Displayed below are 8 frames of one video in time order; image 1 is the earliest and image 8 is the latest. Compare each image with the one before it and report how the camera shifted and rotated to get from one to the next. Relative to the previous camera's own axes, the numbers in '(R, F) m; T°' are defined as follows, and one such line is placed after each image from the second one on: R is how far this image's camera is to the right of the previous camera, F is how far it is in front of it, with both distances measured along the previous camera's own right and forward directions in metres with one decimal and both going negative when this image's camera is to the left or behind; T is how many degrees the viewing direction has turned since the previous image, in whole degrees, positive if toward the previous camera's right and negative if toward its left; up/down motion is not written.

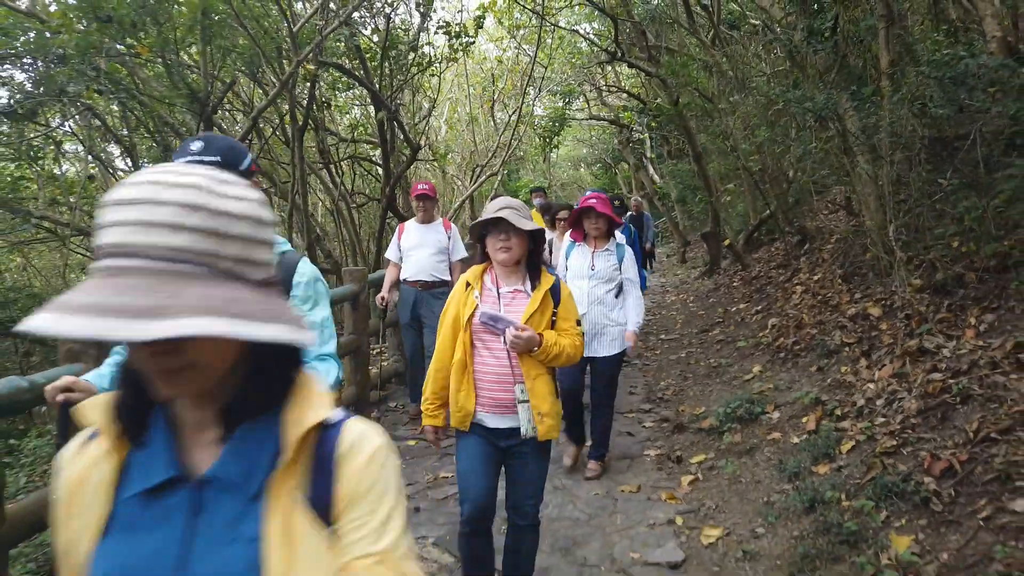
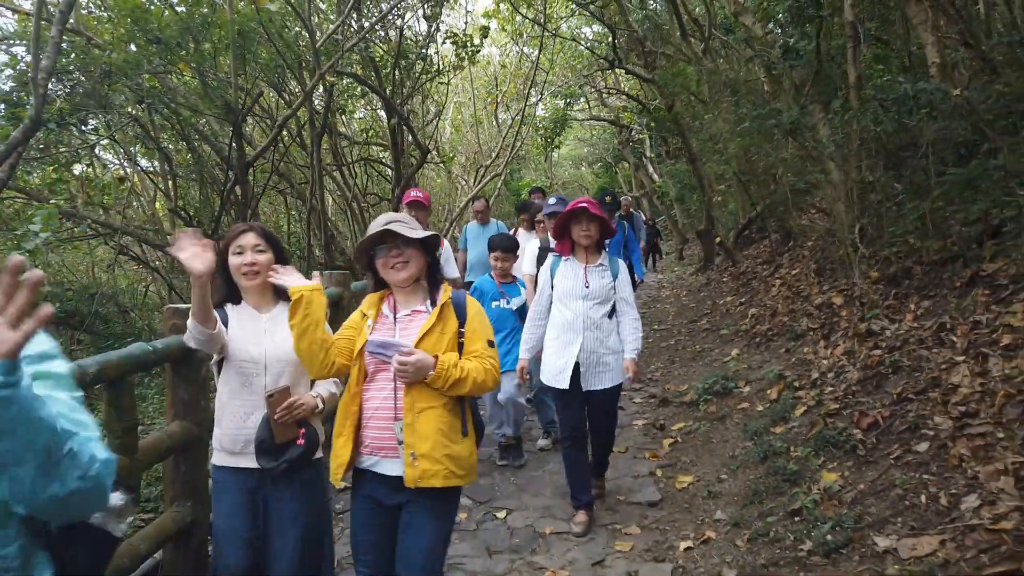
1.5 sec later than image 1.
(0.0, -0.7) m; 0°
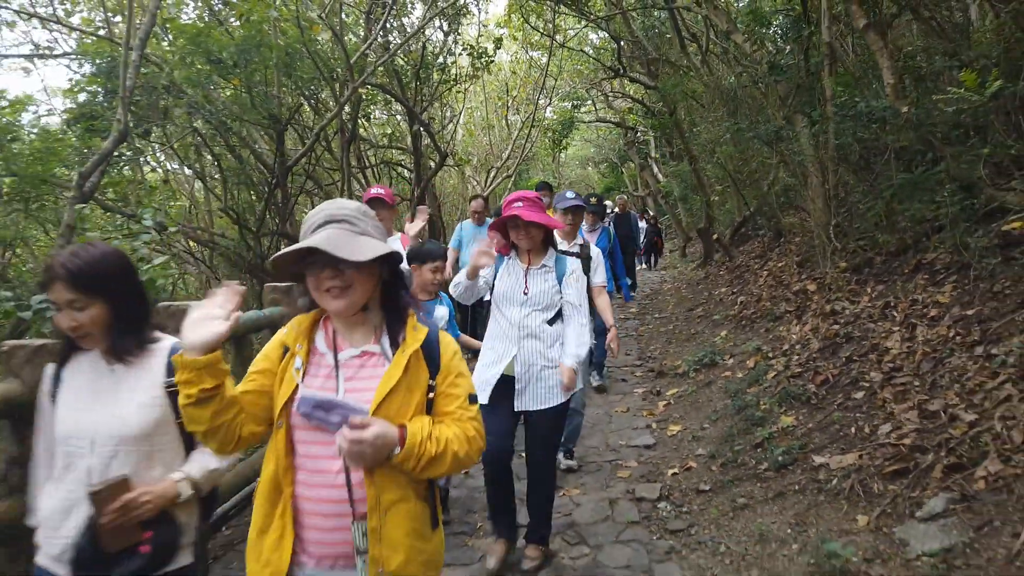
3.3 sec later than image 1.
(-0.1, -0.9) m; 0°
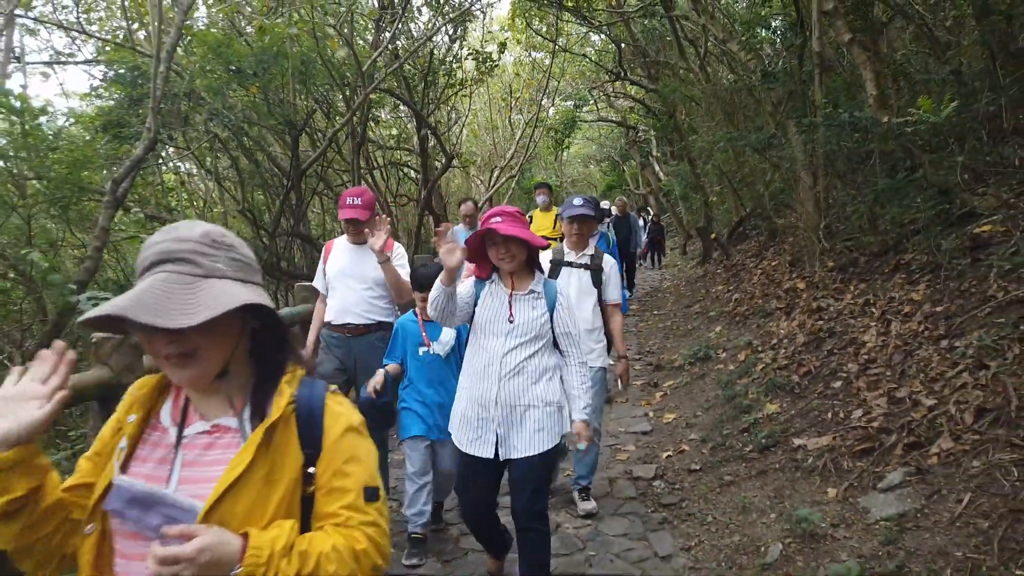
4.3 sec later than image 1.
(0.0, -0.4) m; 0°
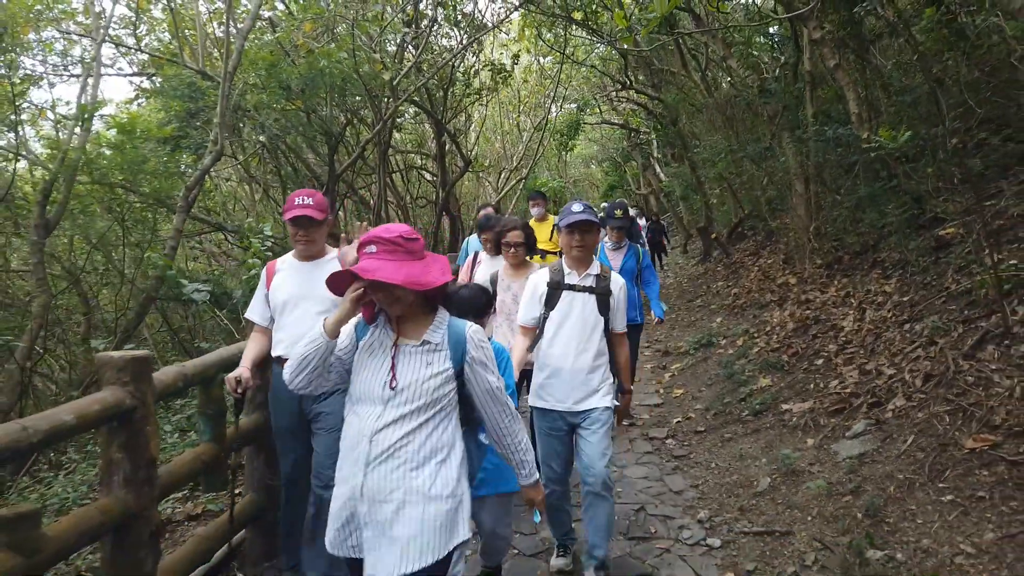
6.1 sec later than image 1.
(-0.3, -0.8) m; 0°
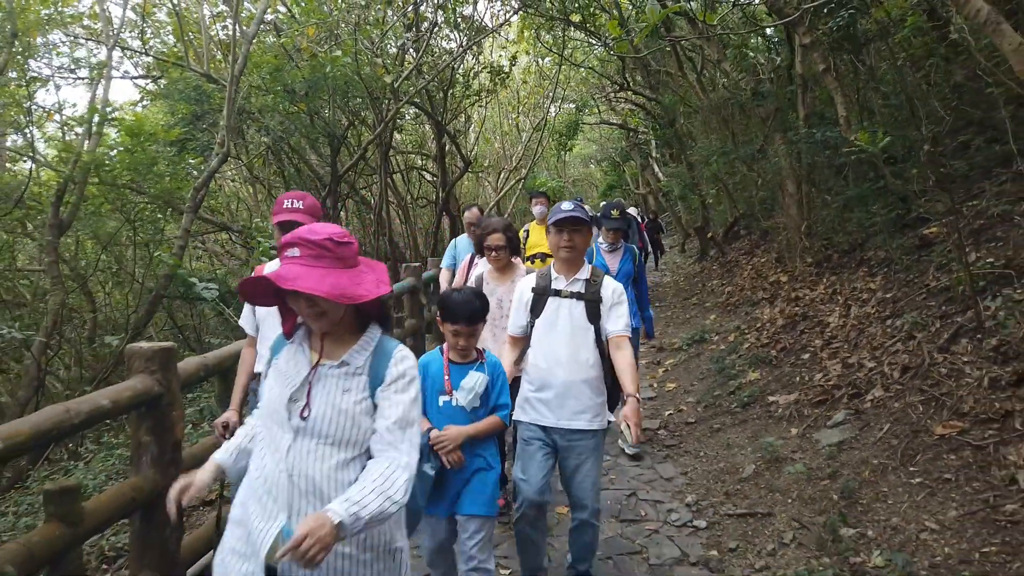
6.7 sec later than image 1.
(0.0, -0.2) m; 0°
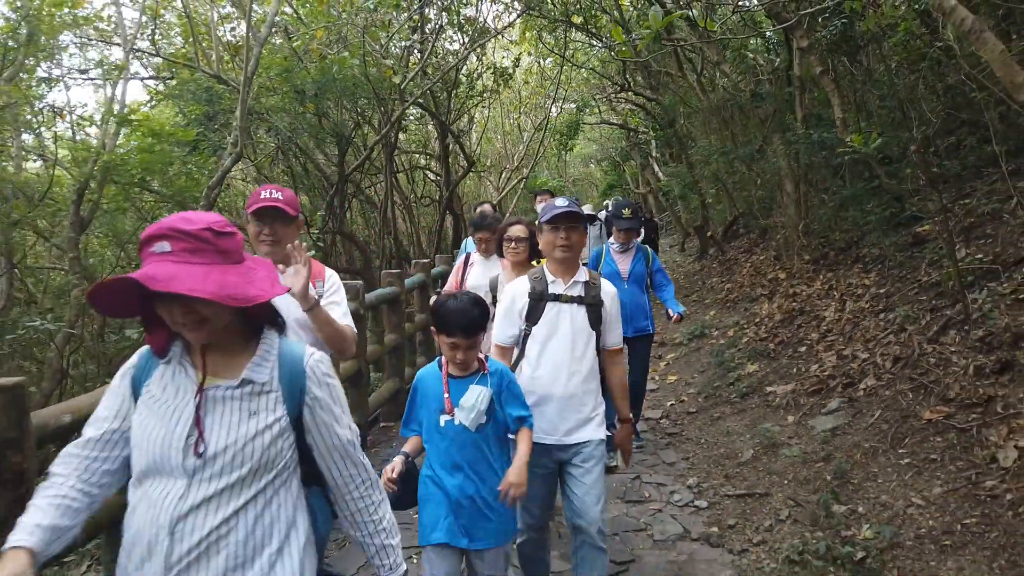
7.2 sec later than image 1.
(-0.1, -0.2) m; 0°
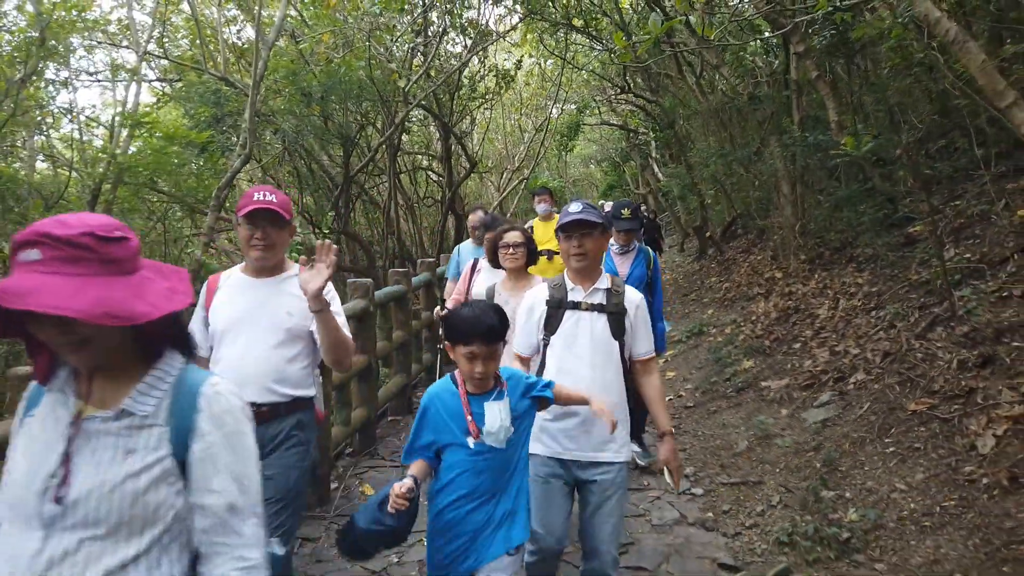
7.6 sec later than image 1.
(0.0, -0.2) m; 0°
